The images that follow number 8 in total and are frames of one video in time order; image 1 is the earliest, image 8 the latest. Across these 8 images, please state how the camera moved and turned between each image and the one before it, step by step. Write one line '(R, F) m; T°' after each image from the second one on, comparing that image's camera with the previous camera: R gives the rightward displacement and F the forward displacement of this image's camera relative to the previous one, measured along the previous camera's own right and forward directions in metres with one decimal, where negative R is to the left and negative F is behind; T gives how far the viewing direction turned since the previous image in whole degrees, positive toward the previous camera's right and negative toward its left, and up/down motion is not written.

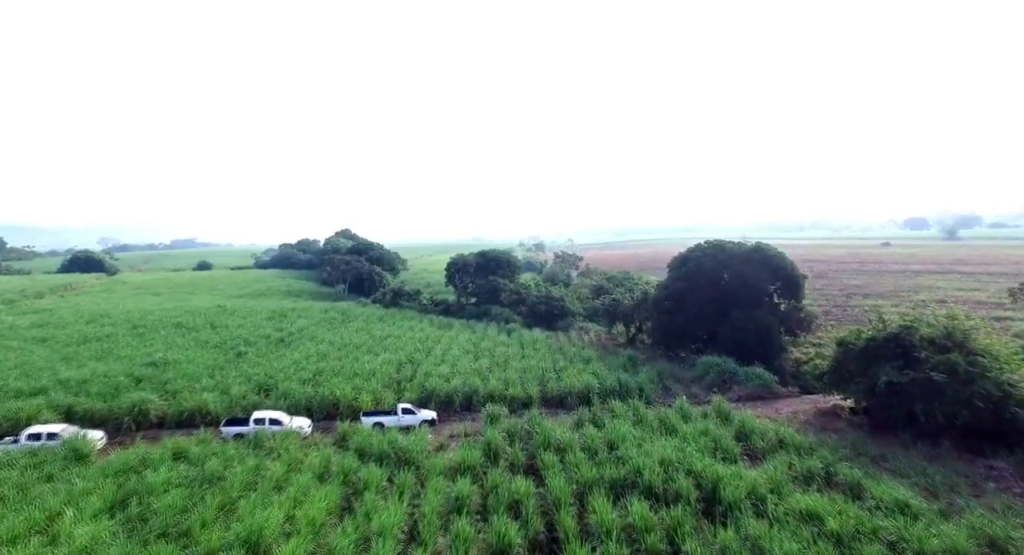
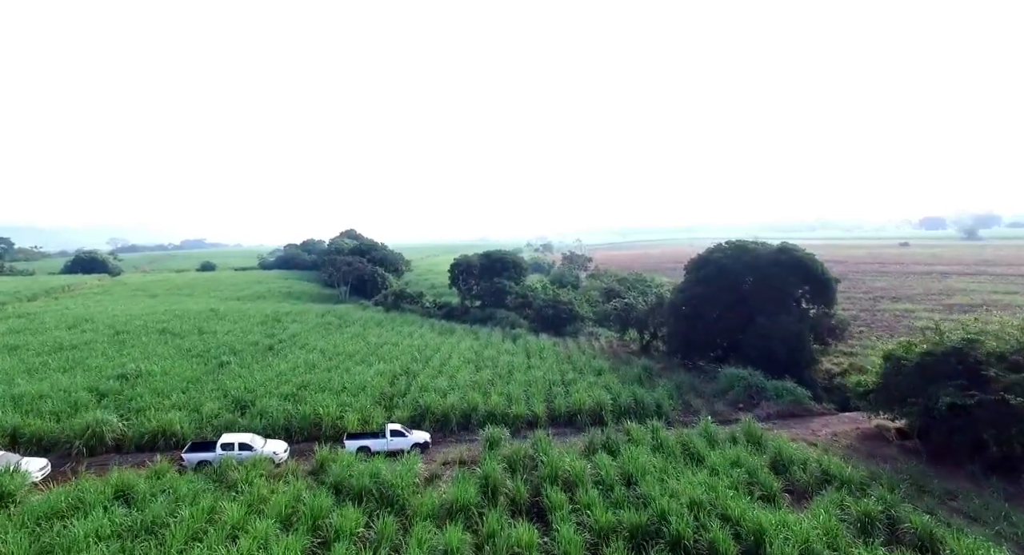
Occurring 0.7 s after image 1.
(+0.2, +2.1) m; -1°
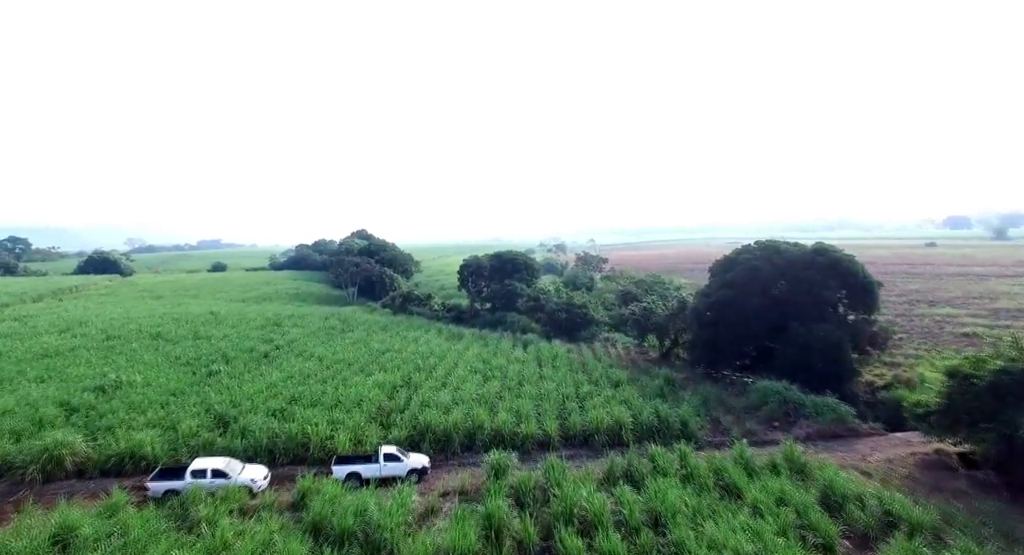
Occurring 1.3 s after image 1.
(+0.1, +1.9) m; -1°
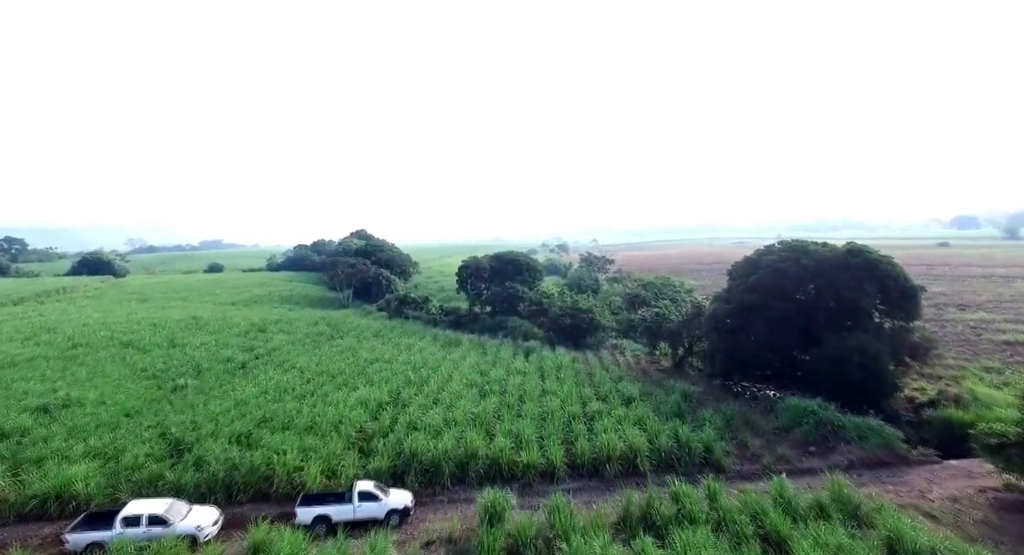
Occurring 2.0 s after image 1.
(+0.1, +2.3) m; 0°
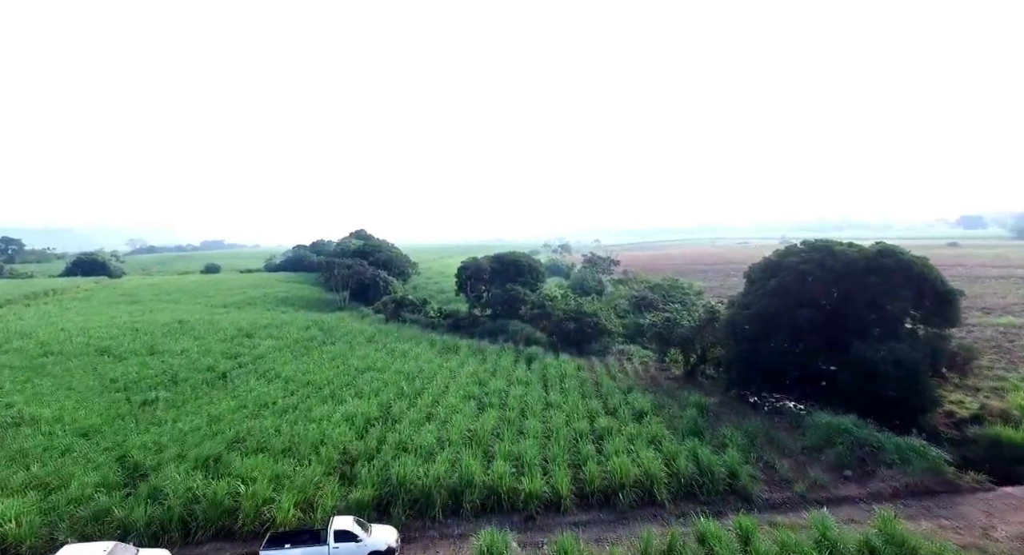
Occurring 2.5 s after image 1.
(0.0, +1.7) m; 0°
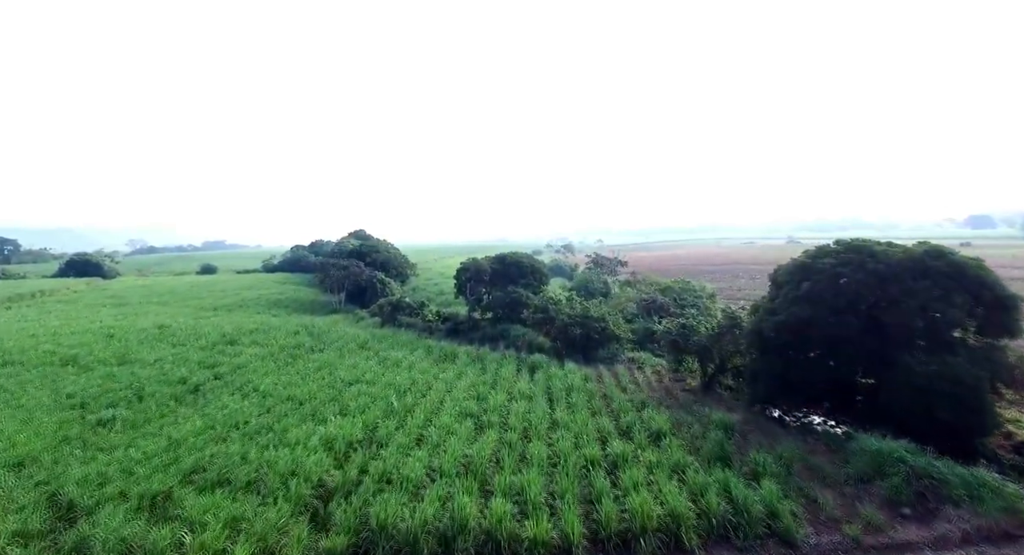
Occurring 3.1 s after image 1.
(0.0, +2.1) m; 0°
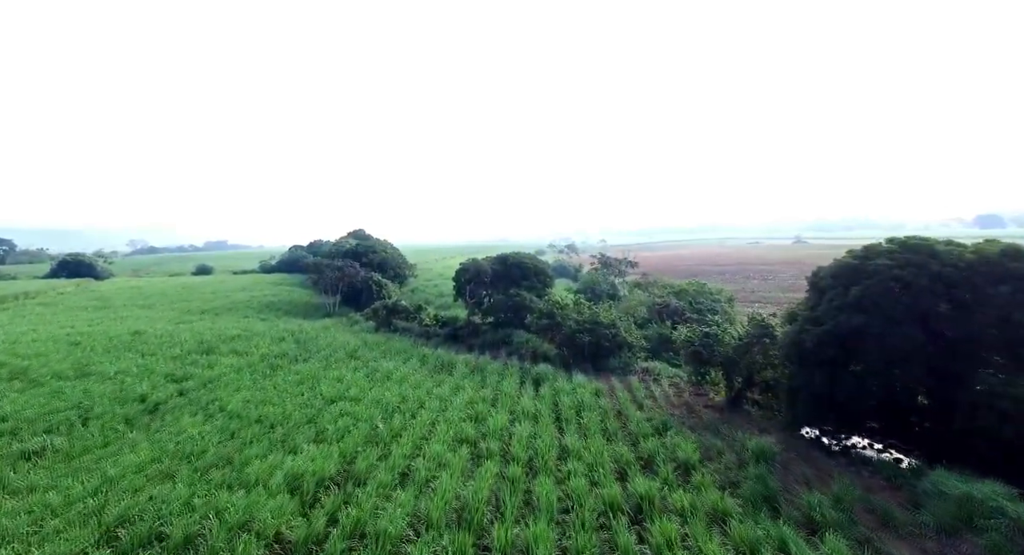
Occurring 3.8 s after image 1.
(0.0, +2.5) m; 0°
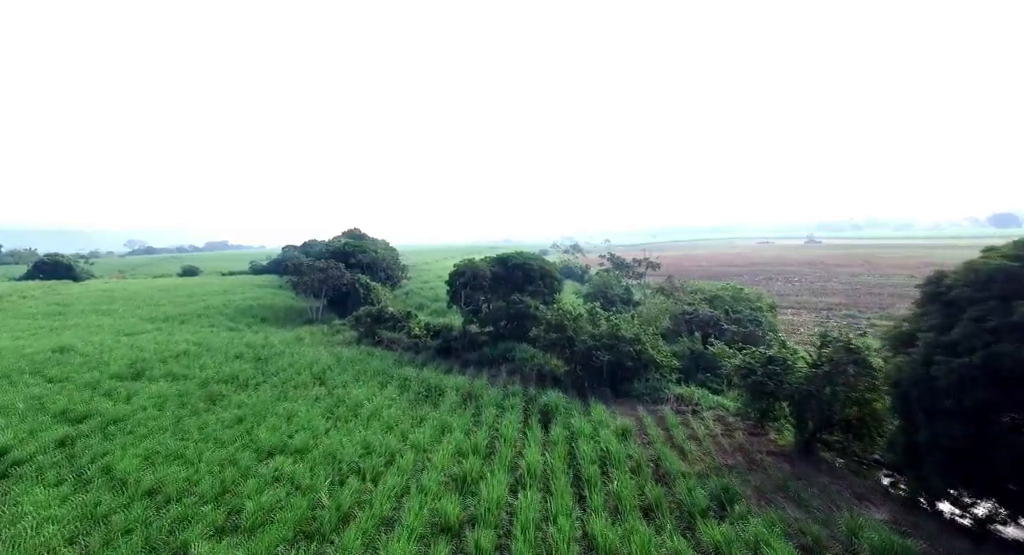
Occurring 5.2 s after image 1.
(0.0, +5.1) m; 0°
